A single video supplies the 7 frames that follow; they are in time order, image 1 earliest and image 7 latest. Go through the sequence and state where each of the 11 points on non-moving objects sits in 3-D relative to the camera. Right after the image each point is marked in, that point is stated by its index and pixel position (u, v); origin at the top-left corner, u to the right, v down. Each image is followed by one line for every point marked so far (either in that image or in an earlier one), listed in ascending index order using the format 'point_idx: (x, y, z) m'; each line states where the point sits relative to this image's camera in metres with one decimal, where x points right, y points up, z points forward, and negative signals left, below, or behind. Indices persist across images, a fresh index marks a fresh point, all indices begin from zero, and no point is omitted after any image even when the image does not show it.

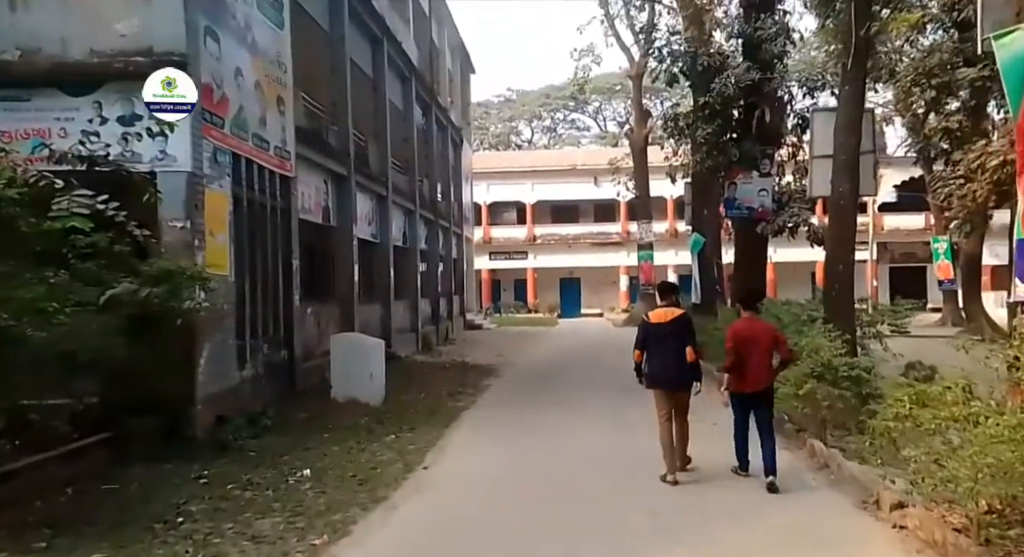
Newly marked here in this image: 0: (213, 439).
0: (-2.9, -1.5, +9.9) m
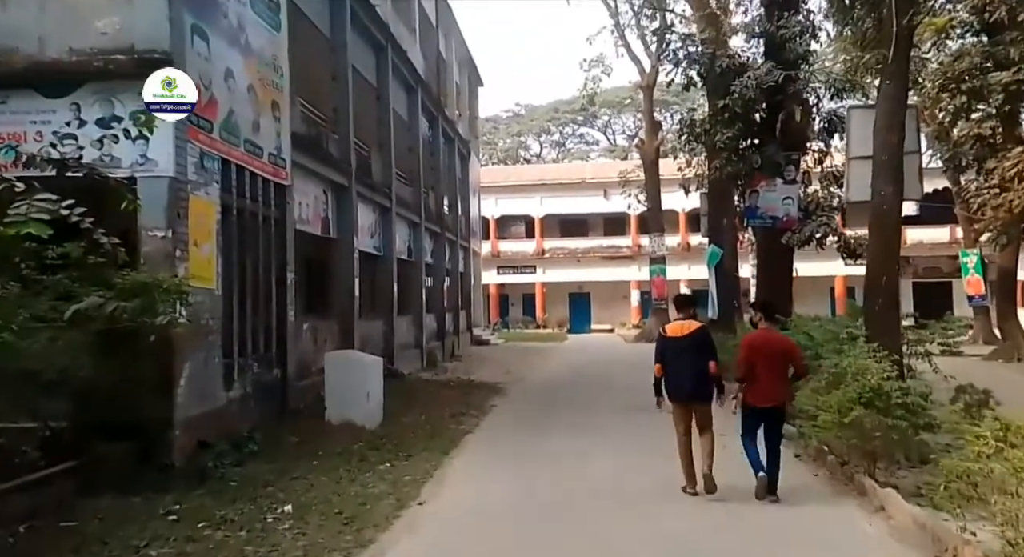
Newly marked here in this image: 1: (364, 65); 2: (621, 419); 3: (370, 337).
0: (-2.8, -1.6, +9.2) m
1: (-2.8, +4.0, +19.8) m
2: (+1.6, -2.1, +15.4) m
3: (-2.7, -1.1, +19.5) m
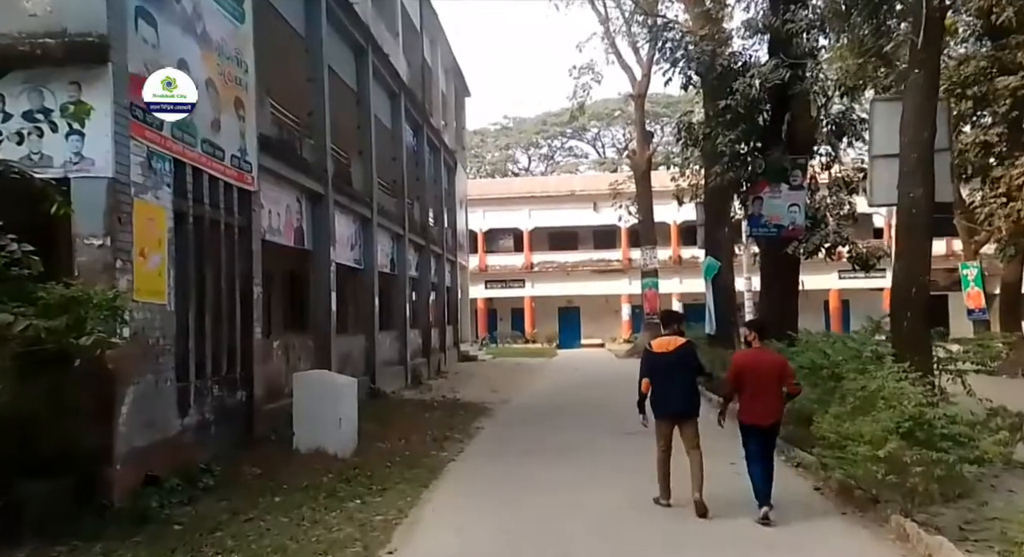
0: (-2.9, -1.8, +8.0) m
1: (-3.0, +3.8, +18.7) m
2: (+1.4, -2.3, +14.3) m
3: (-2.9, -1.4, +18.4) m
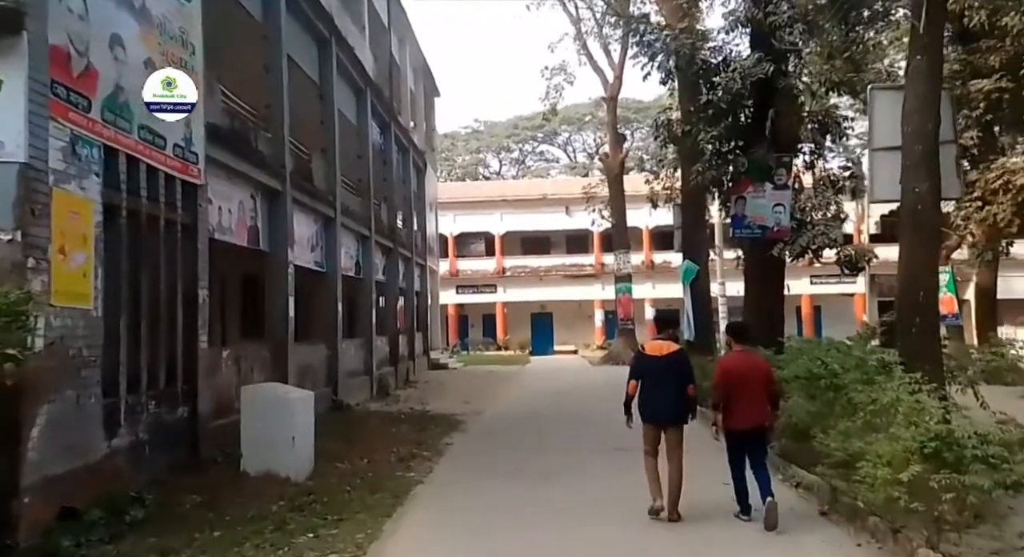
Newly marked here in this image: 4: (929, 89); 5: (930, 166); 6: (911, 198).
0: (-3.1, -1.8, +6.9) m
1: (-3.5, +3.7, +17.6) m
2: (+1.1, -2.3, +13.3) m
3: (-3.4, -1.4, +17.2) m
4: (+4.1, +1.9, +10.2) m
5: (+4.1, +1.1, +10.2) m
6: (+3.9, +0.8, +10.3) m
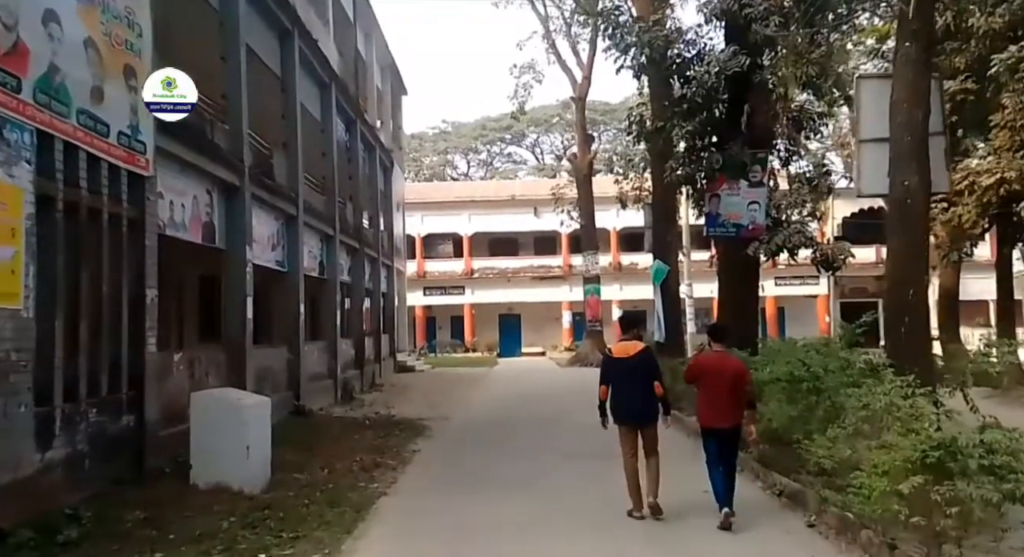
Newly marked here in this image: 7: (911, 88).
0: (-3.3, -1.7, +6.2) m
1: (-4.0, +3.7, +16.9) m
2: (+0.7, -2.3, +12.7) m
3: (-3.9, -1.4, +16.5) m
4: (+3.8, +1.9, +9.7) m
5: (+3.8, +1.1, +9.7) m
6: (+3.7, +0.8, +9.8) m
7: (+3.7, +1.8, +9.7) m
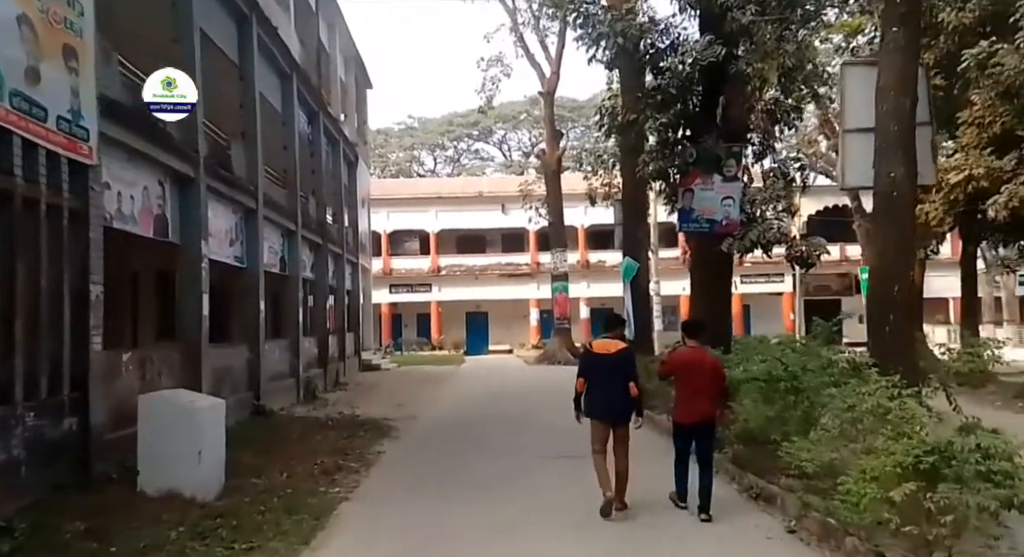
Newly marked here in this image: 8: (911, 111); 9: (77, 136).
0: (-3.4, -1.7, +5.6) m
1: (-4.5, +3.7, +16.3) m
2: (+0.3, -2.2, +12.3) m
3: (-4.4, -1.4, +15.9) m
4: (+3.5, +1.9, +9.4) m
5: (+3.6, +1.2, +9.4) m
6: (+3.4, +0.9, +9.4) m
7: (+3.5, +1.8, +9.4) m
8: (+3.6, +1.5, +9.3) m
9: (-3.8, +1.3, +9.2) m
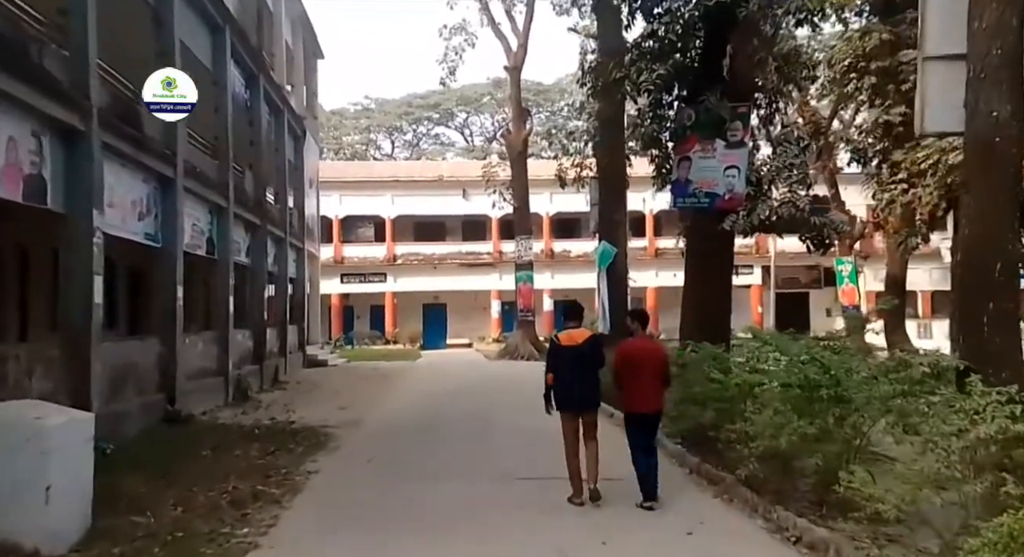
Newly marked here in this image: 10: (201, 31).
0: (-3.5, -1.5, +3.0) m
1: (-4.9, +4.0, +13.6) m
2: (0.0, -2.0, +9.9) m
3: (-4.8, -1.1, +13.3) m
4: (+3.4, +2.1, +7.0) m
5: (+3.4, +1.3, +7.0) m
6: (+3.2, +1.0, +7.1) m
7: (+3.3, +2.0, +7.0) m
8: (+3.4, +1.7, +7.0) m
9: (-4.0, +1.5, +6.6) m
10: (-5.3, +4.2, +17.8) m
